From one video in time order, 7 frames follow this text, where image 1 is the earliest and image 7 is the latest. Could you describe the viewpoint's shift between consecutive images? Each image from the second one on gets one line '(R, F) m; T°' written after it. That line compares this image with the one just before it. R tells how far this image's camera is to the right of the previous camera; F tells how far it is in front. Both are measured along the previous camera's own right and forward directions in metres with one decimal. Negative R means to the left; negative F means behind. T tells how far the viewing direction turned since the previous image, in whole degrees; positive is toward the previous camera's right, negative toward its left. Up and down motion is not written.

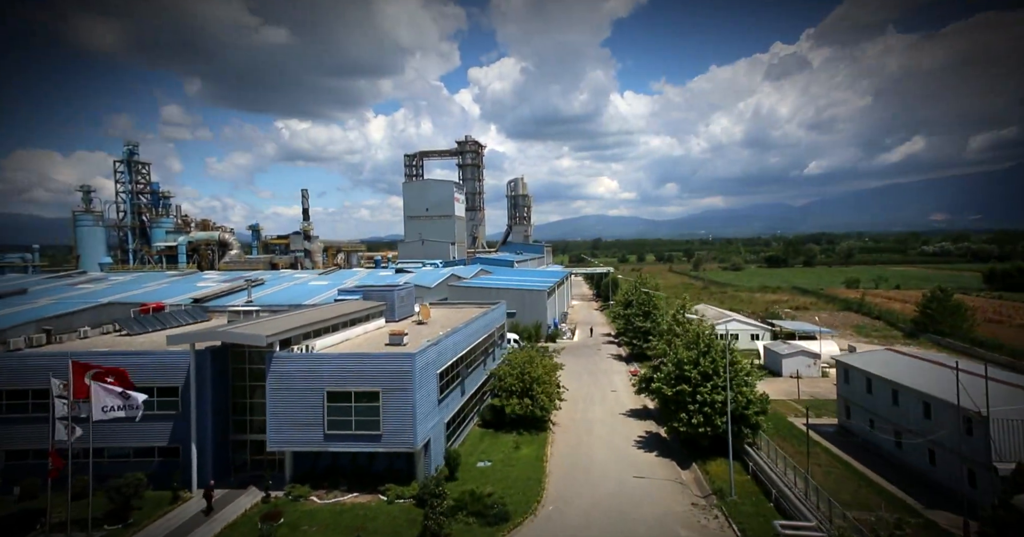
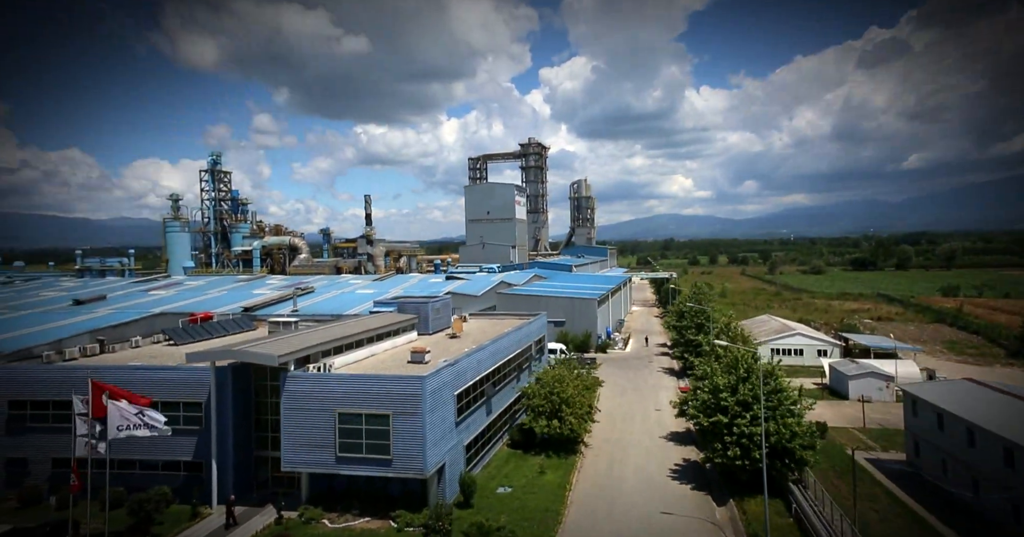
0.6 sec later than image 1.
(+1.1, +0.7) m; -7°
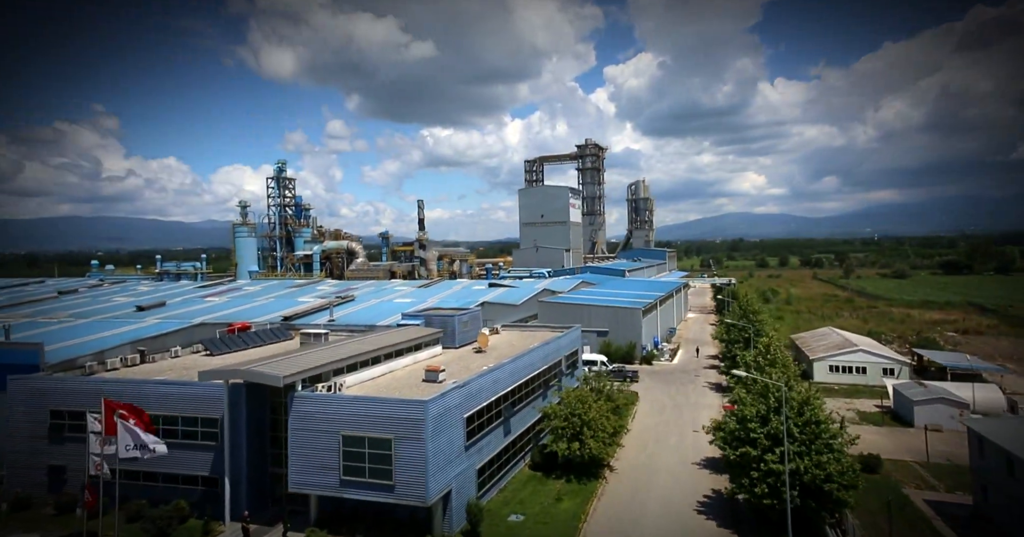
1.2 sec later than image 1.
(+1.1, +0.6) m; -6°
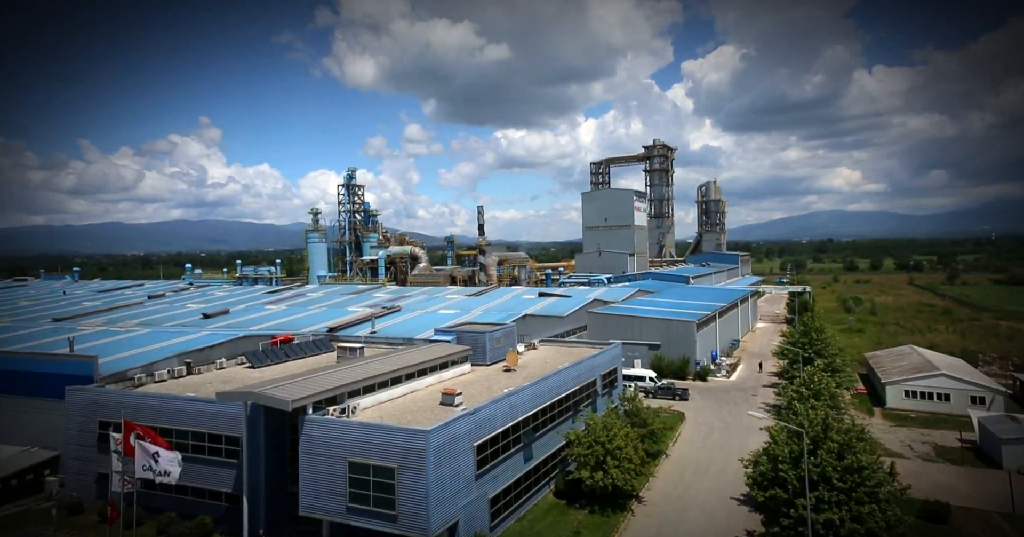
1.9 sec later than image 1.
(+1.2, +0.6) m; -7°
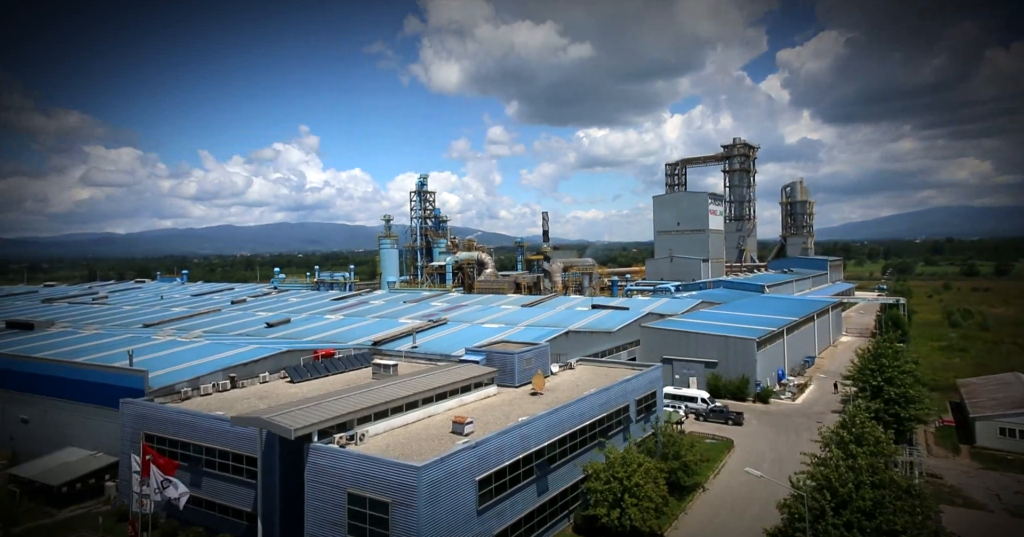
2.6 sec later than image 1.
(+1.5, +0.6) m; -8°
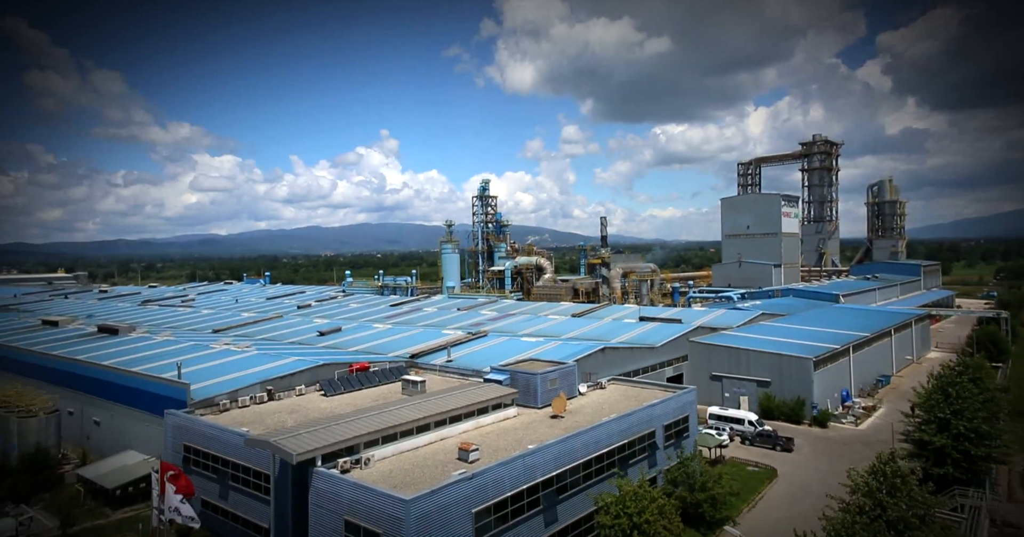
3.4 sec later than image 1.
(+1.5, +0.4) m; -7°
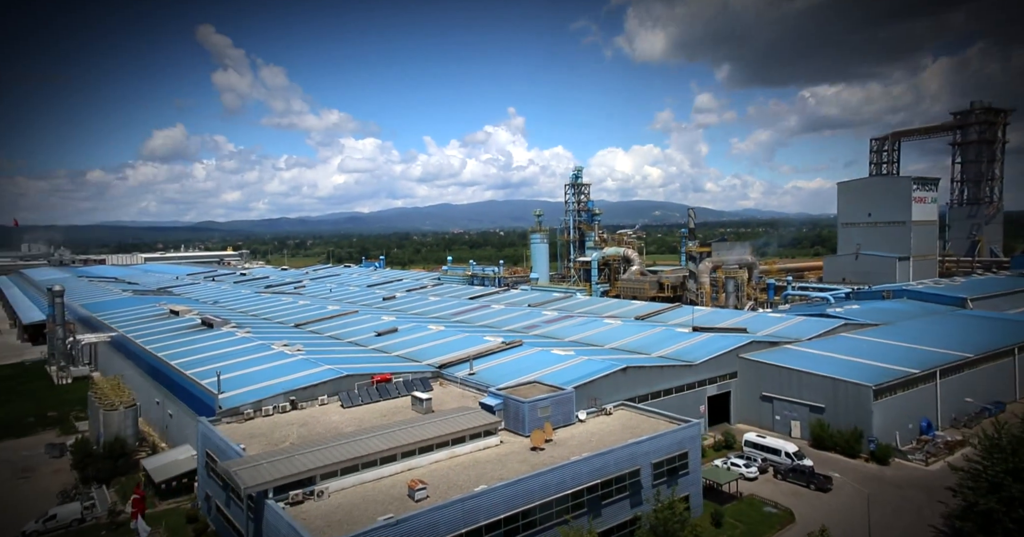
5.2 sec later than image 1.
(+3.9, +0.6) m; -12°
